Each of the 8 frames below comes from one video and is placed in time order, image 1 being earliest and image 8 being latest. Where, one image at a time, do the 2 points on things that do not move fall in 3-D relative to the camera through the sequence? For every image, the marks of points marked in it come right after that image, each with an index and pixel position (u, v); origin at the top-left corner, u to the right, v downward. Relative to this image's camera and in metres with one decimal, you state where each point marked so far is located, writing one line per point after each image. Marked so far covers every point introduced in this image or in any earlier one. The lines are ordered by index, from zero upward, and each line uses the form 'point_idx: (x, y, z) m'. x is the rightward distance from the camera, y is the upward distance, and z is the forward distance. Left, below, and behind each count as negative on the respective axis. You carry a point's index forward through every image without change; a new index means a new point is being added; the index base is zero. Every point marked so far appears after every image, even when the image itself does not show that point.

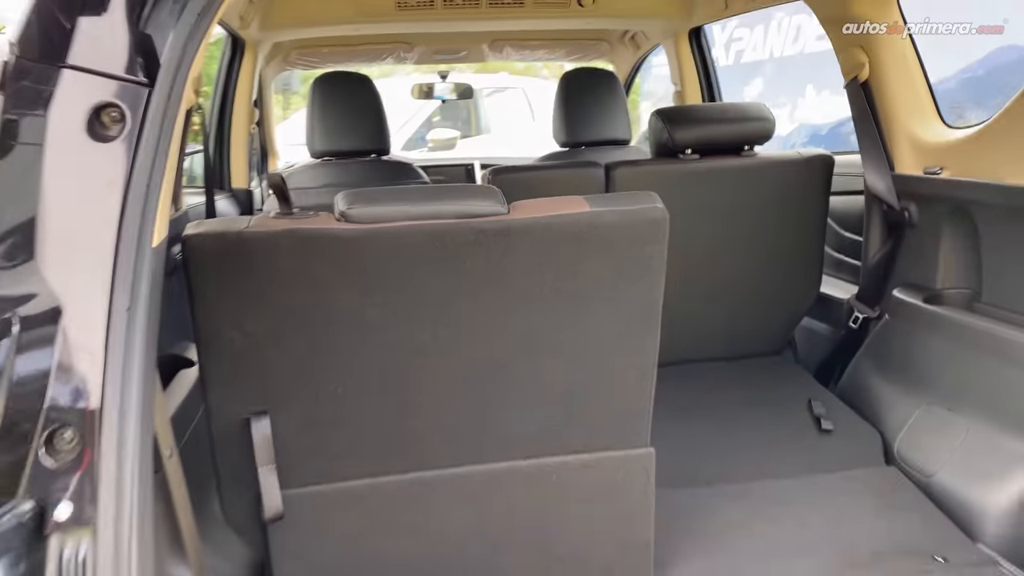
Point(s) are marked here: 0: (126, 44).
0: (-0.4, +0.2, +0.8) m
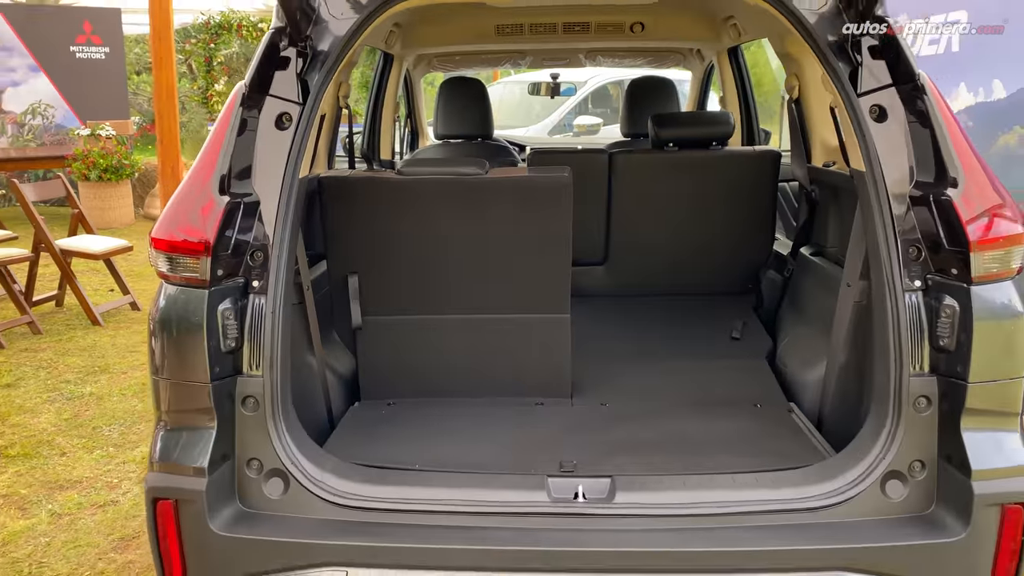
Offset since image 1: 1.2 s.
0: (-0.4, +0.4, +1.7) m
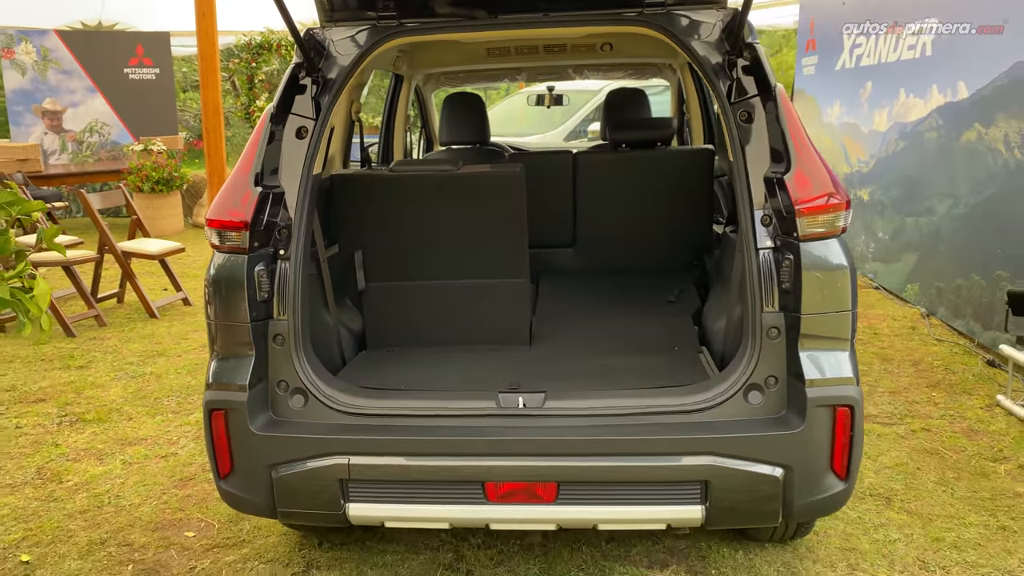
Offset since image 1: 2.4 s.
0: (-0.5, +0.5, +2.3) m
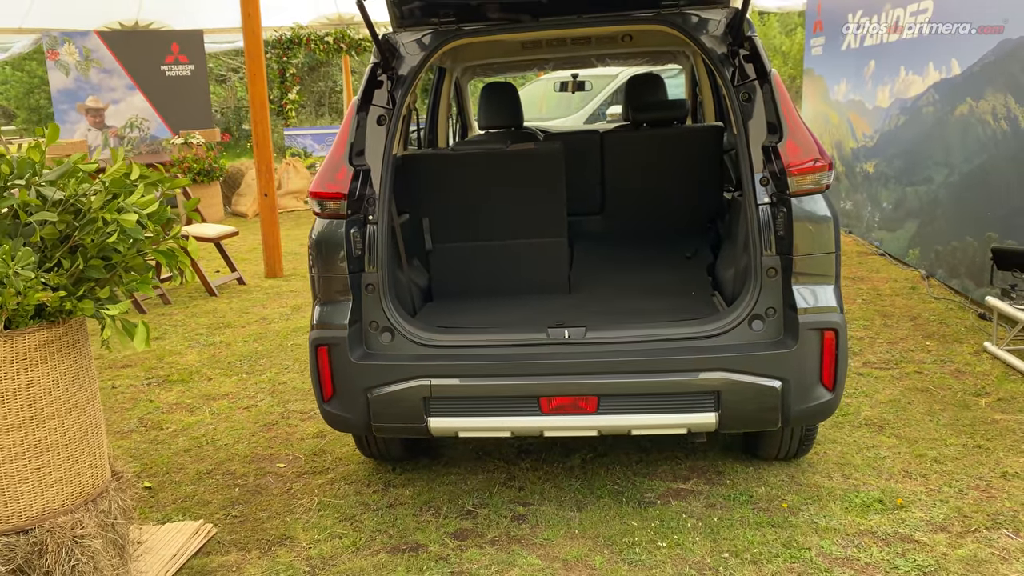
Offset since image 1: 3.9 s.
0: (-0.4, +0.6, +2.8) m
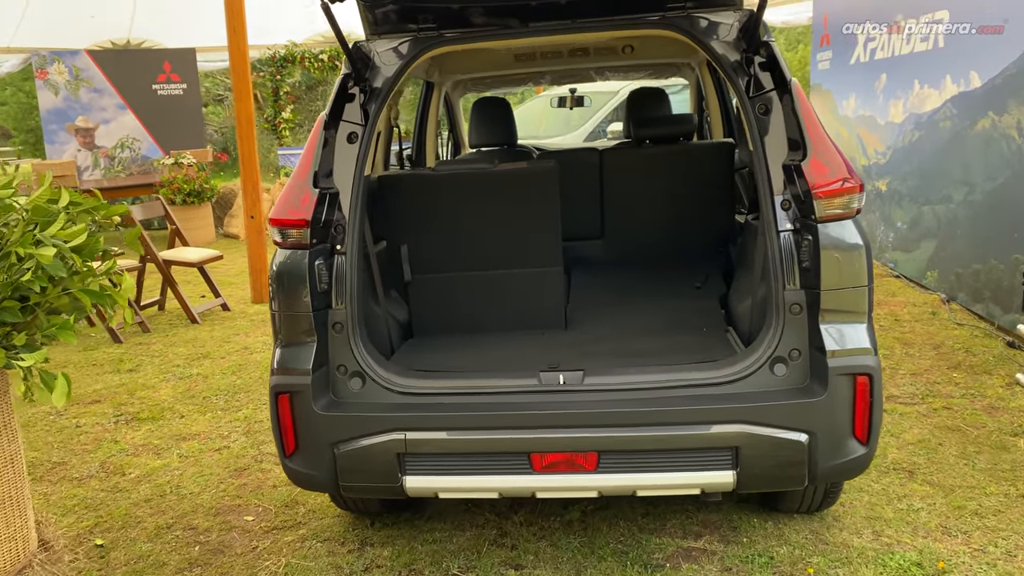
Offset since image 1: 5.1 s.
0: (-0.4, +0.5, +2.5) m
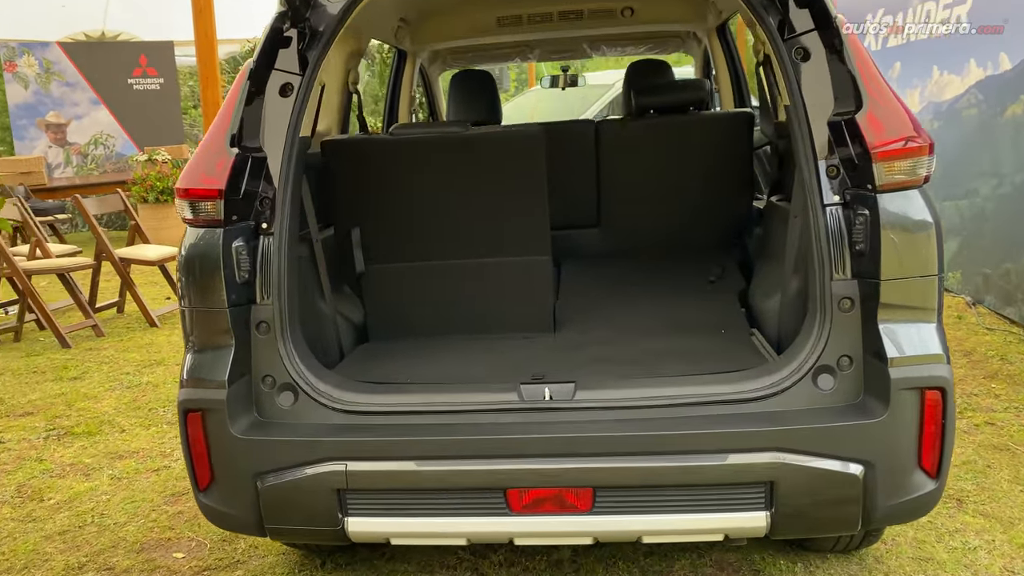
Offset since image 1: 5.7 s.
0: (-0.5, +0.5, +2.0) m
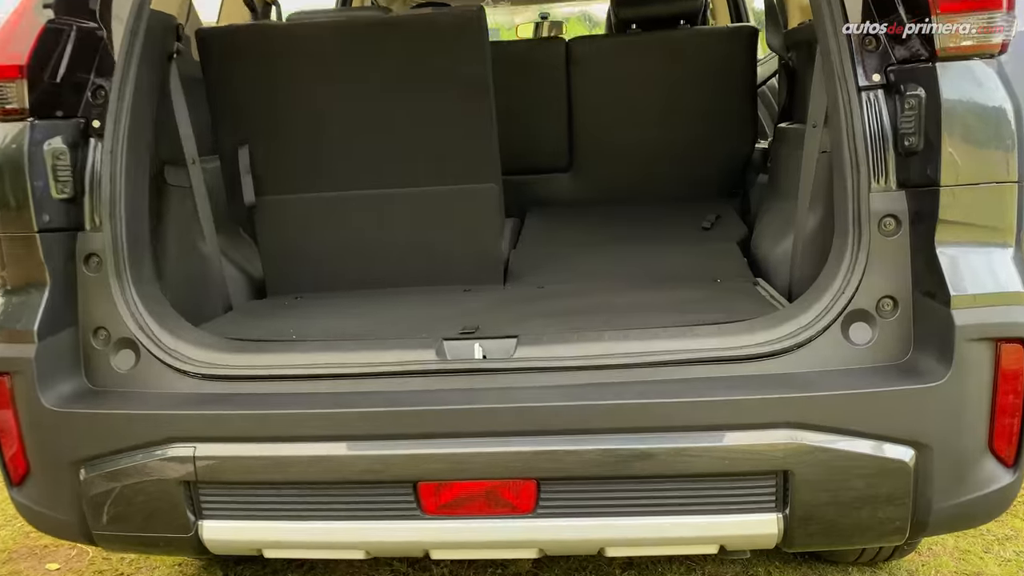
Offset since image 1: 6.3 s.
0: (-0.6, +0.7, +1.5) m
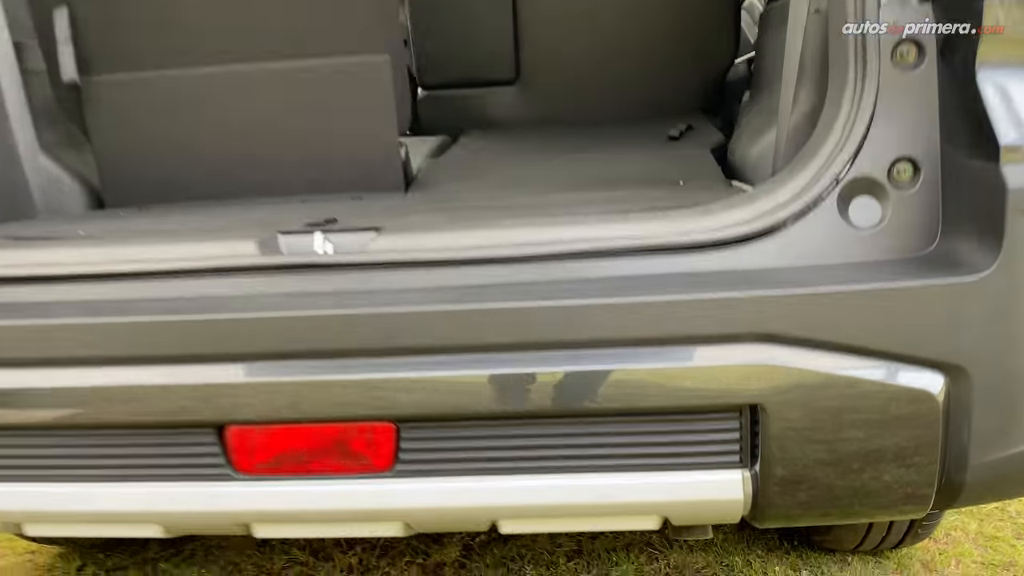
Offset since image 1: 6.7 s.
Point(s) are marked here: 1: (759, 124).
0: (-0.8, +0.8, +1.1) m
1: (+0.4, +0.3, +1.4) m
